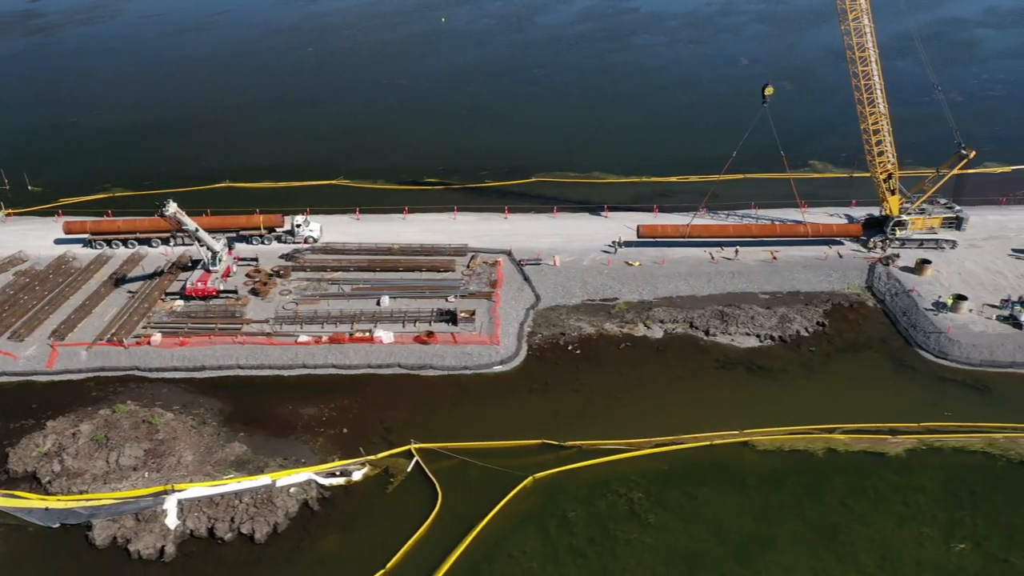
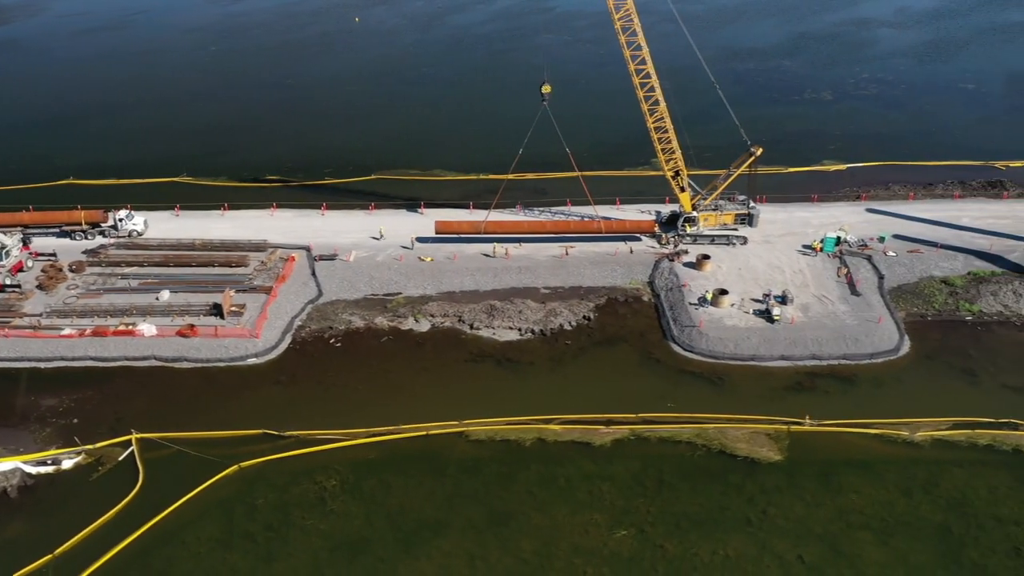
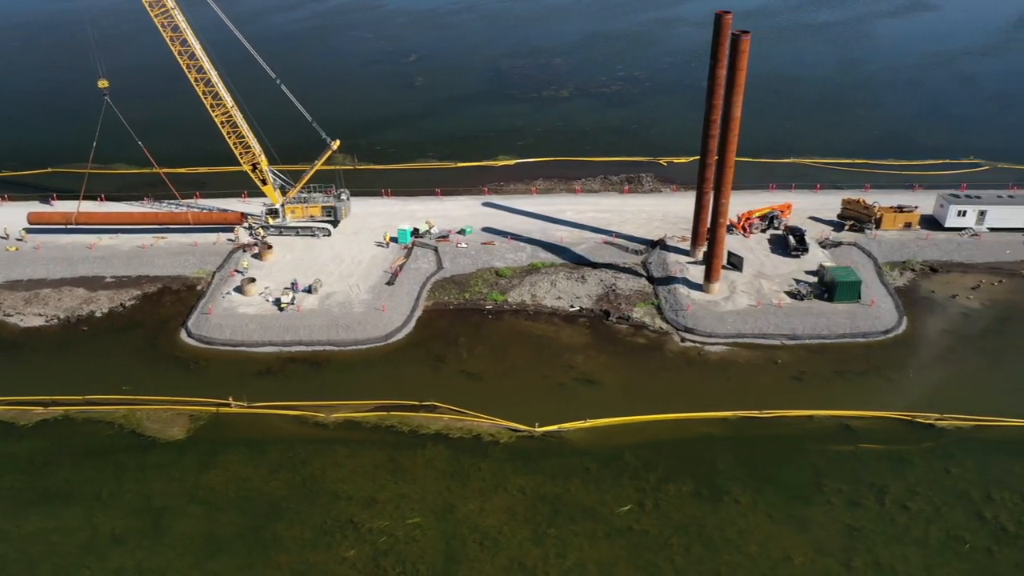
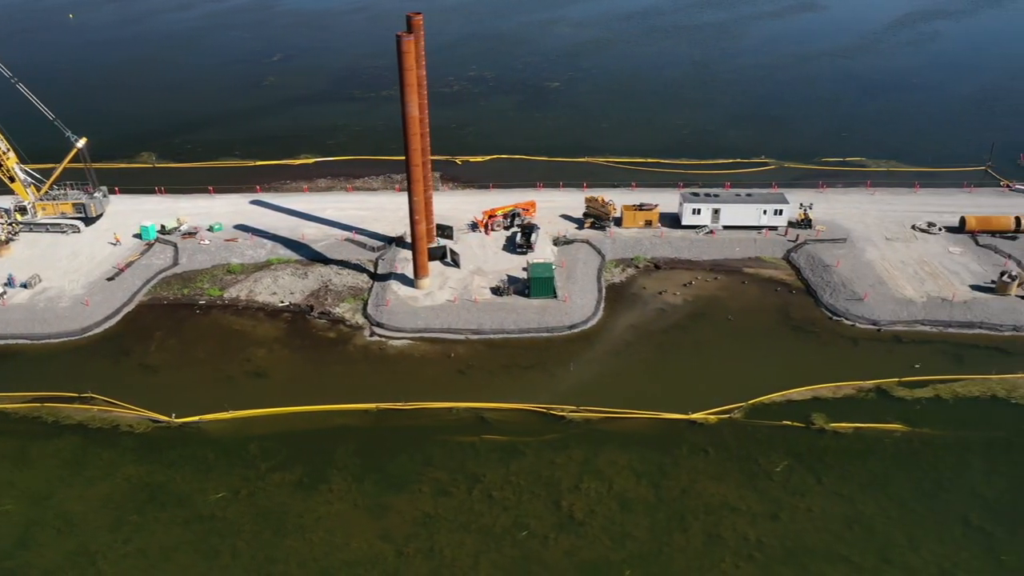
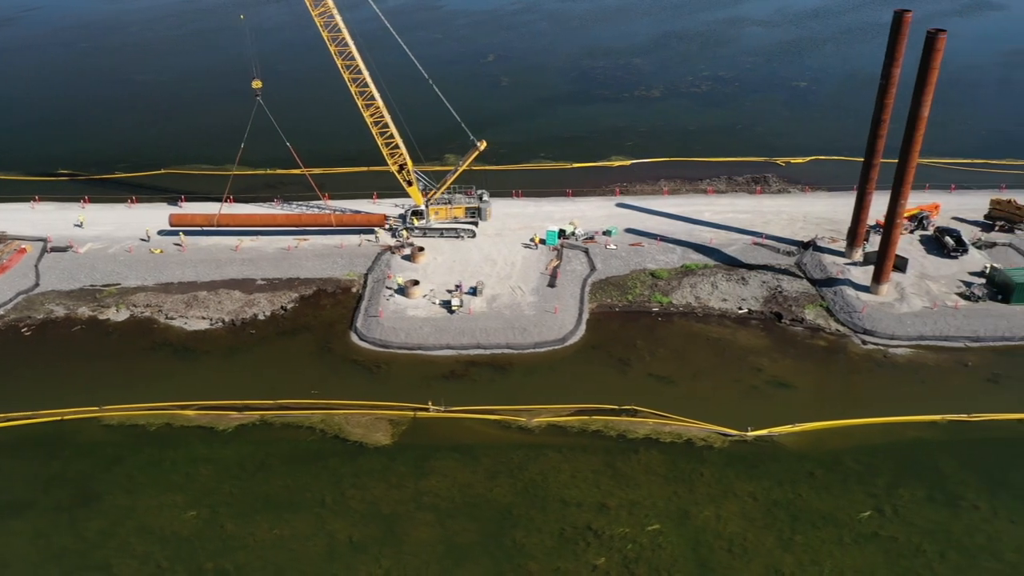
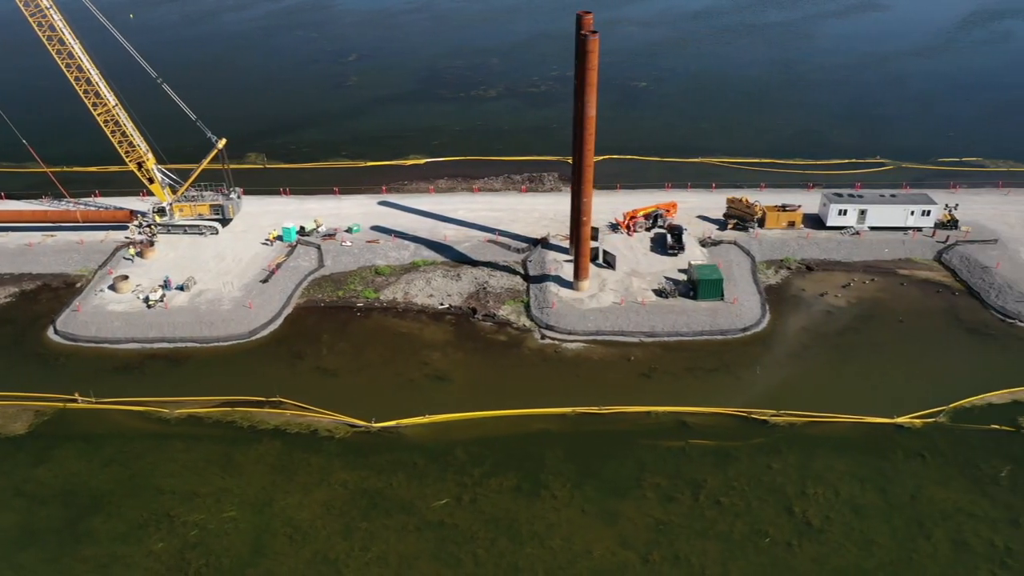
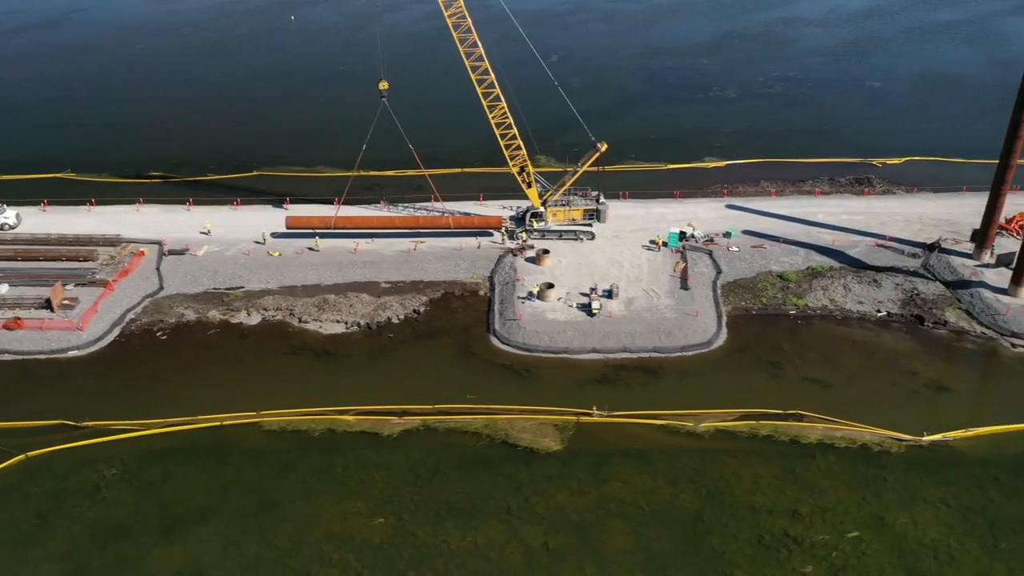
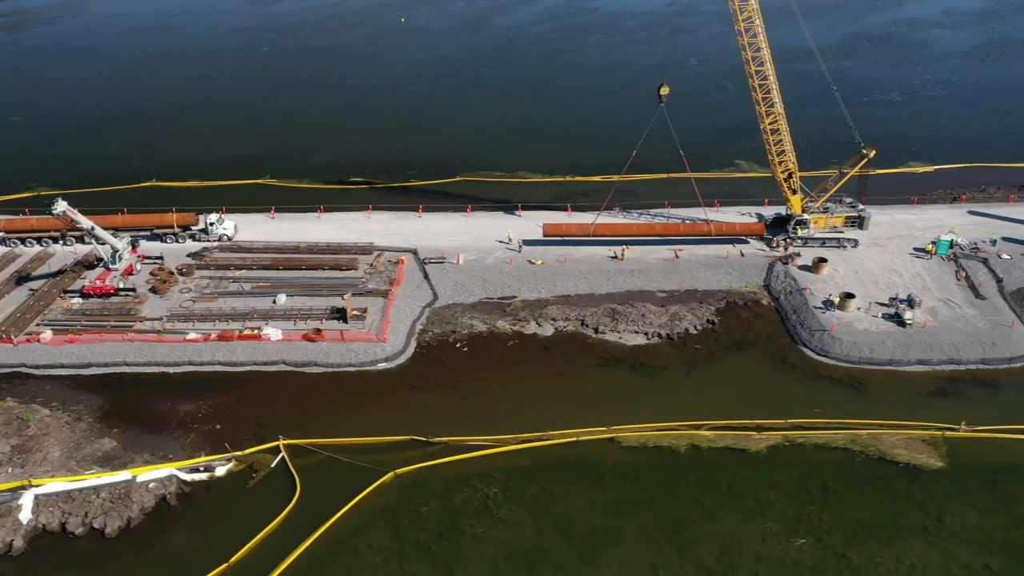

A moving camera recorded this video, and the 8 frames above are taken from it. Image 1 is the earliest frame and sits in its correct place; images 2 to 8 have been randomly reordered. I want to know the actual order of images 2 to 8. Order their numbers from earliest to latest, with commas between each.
8, 2, 7, 5, 3, 6, 4
